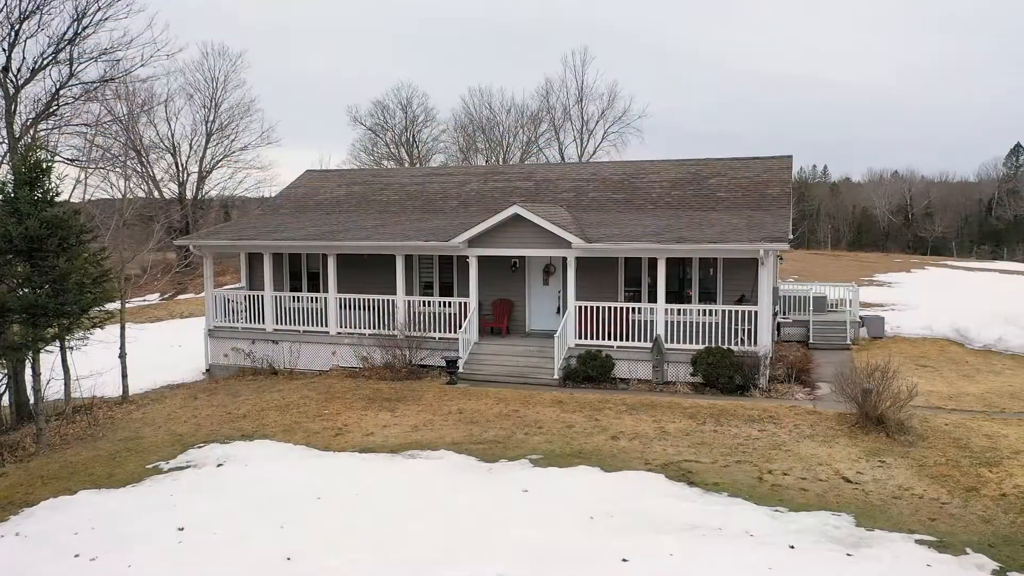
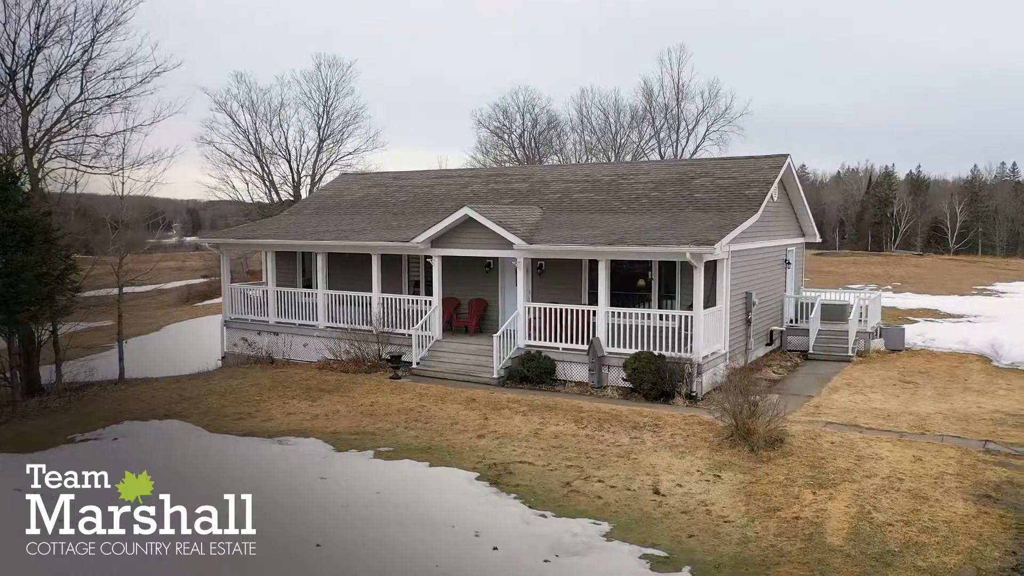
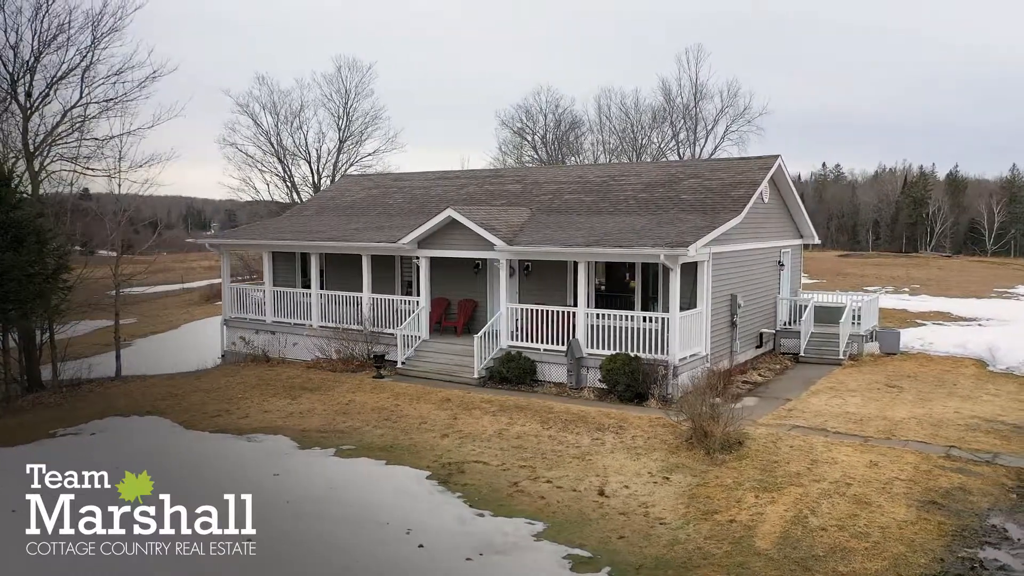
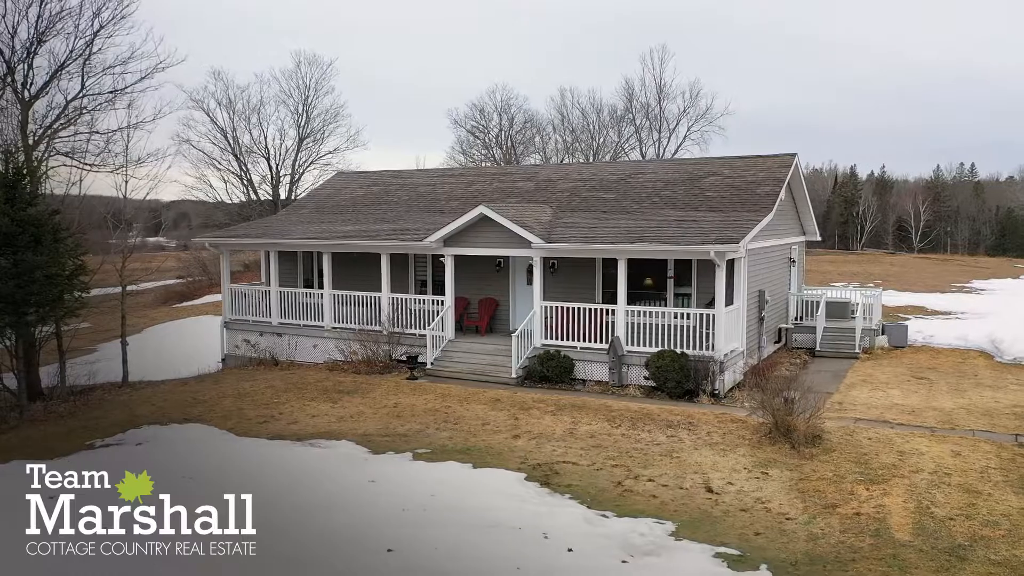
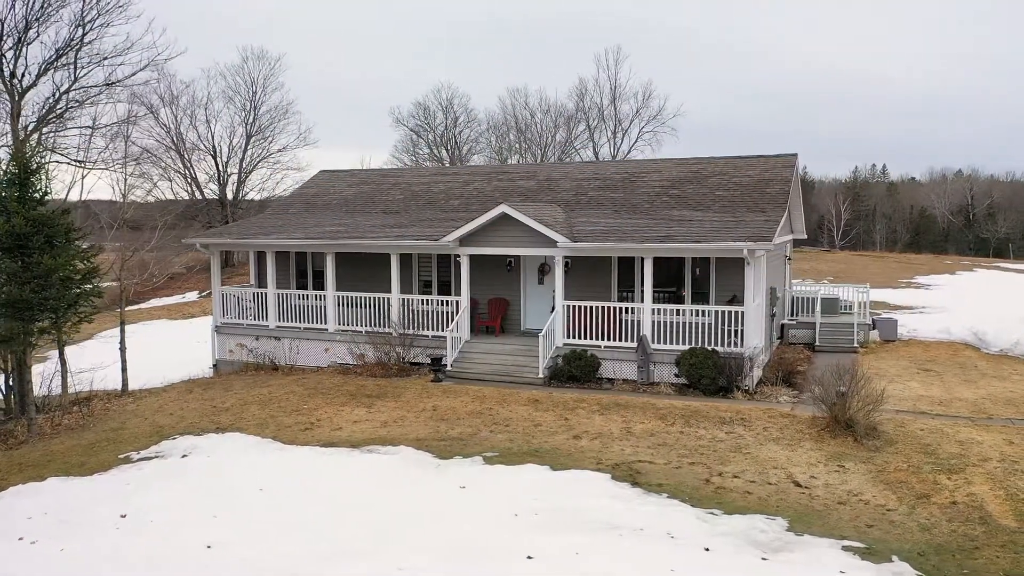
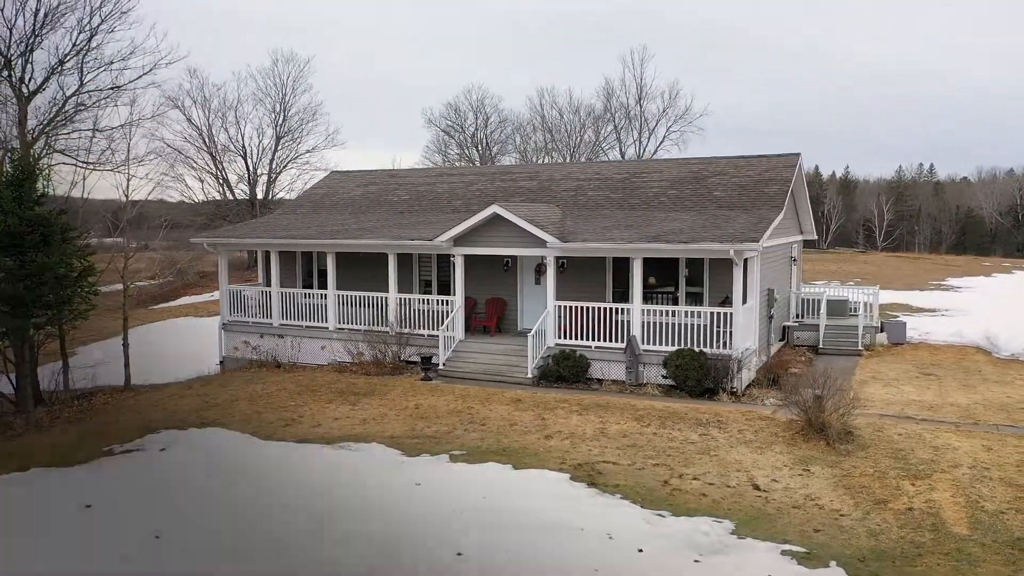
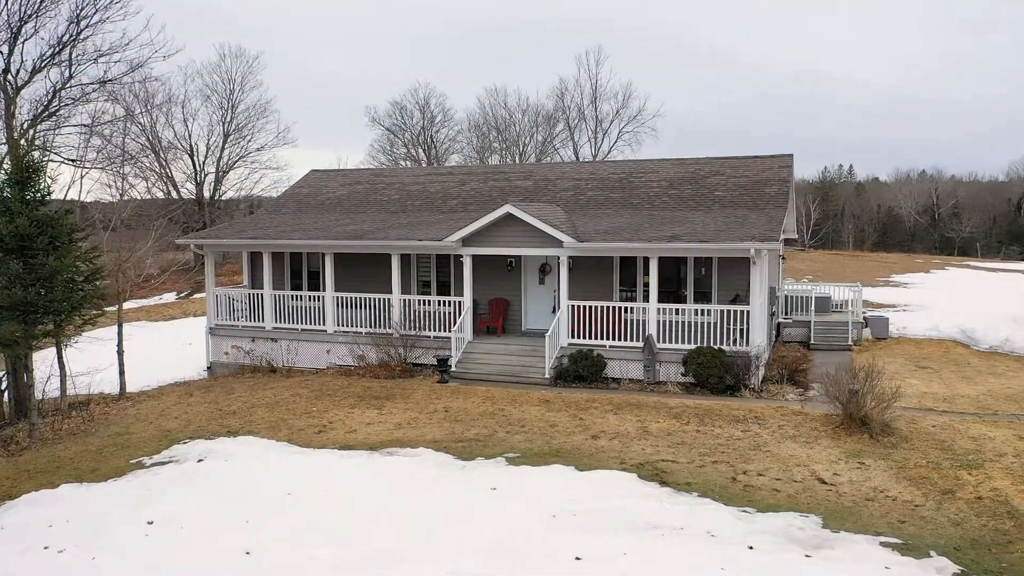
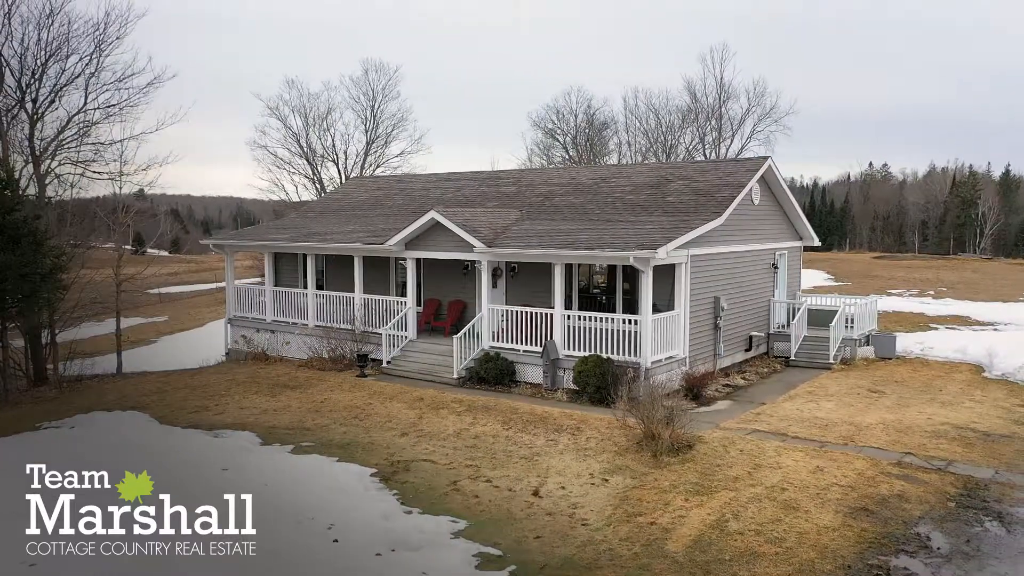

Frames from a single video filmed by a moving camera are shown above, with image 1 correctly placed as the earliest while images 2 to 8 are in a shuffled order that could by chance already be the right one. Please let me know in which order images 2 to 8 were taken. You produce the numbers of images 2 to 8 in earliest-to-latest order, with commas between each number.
7, 5, 6, 4, 2, 3, 8
